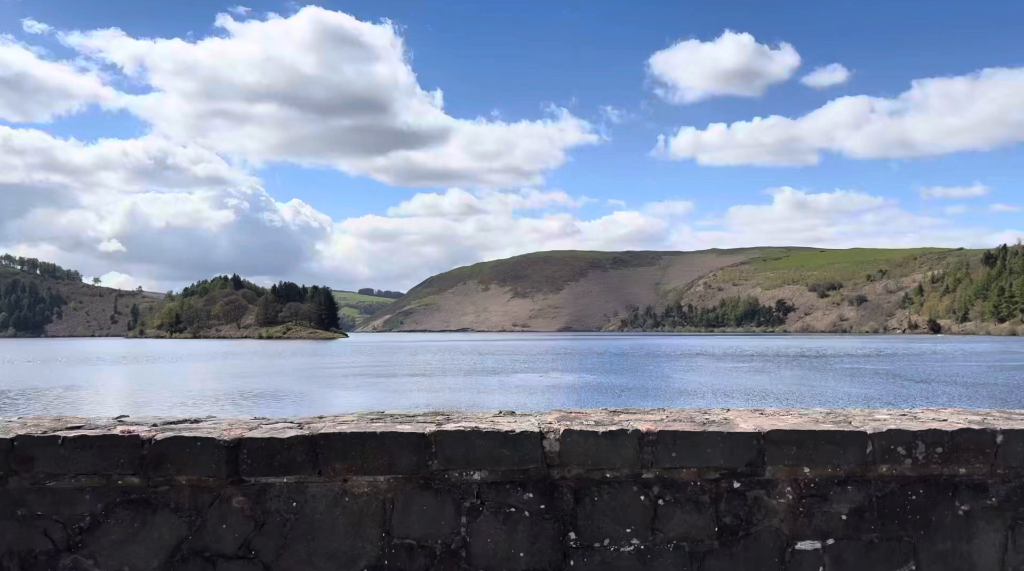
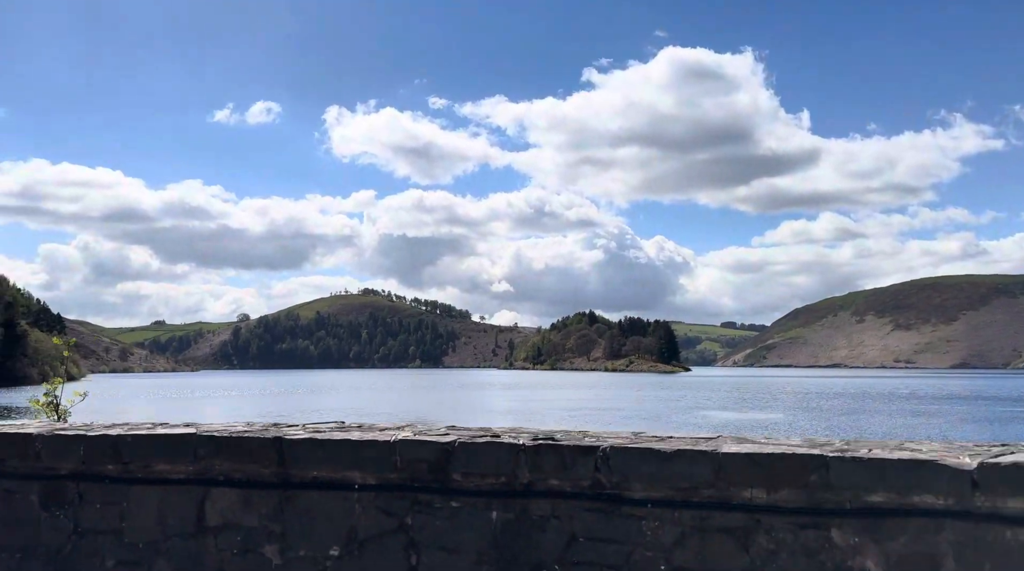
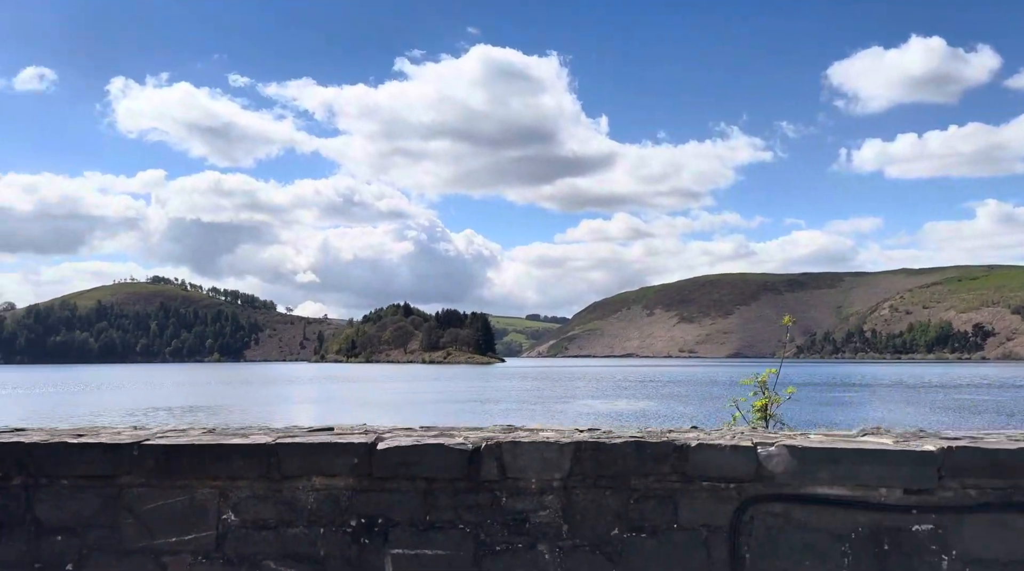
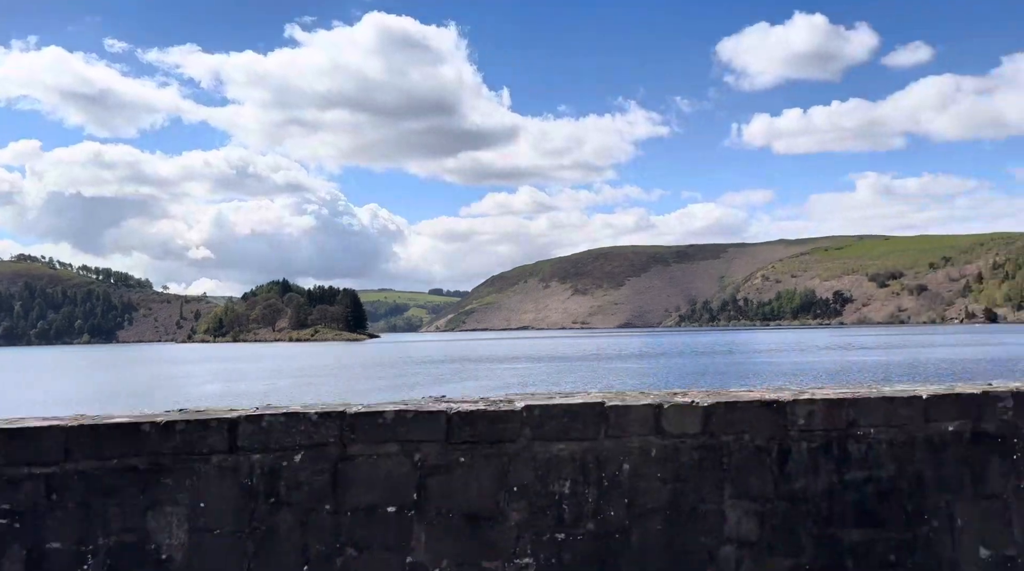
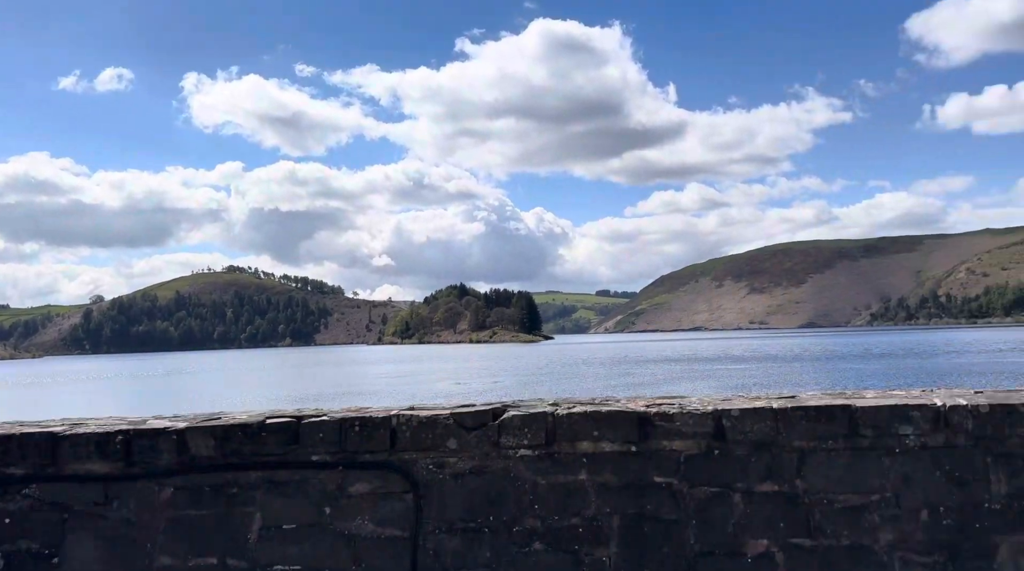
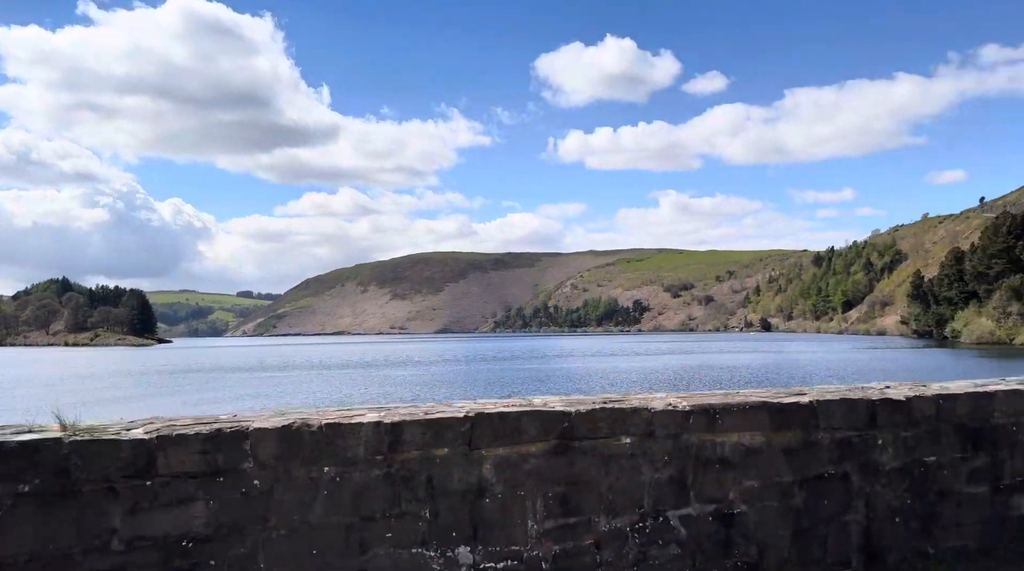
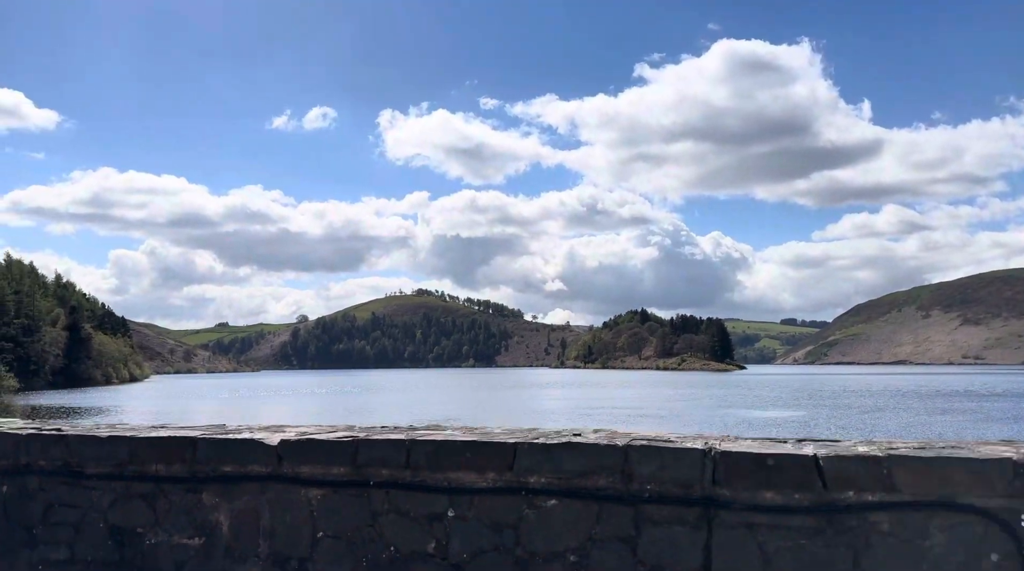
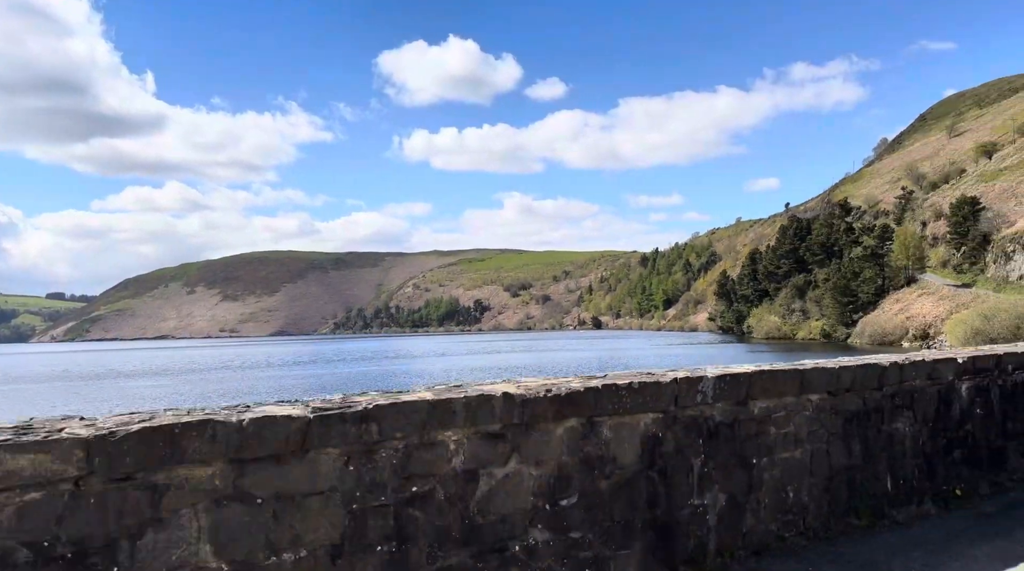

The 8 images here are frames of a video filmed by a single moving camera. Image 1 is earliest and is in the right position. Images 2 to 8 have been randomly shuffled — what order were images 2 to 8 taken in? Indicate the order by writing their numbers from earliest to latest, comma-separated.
3, 2, 7, 5, 4, 6, 8
